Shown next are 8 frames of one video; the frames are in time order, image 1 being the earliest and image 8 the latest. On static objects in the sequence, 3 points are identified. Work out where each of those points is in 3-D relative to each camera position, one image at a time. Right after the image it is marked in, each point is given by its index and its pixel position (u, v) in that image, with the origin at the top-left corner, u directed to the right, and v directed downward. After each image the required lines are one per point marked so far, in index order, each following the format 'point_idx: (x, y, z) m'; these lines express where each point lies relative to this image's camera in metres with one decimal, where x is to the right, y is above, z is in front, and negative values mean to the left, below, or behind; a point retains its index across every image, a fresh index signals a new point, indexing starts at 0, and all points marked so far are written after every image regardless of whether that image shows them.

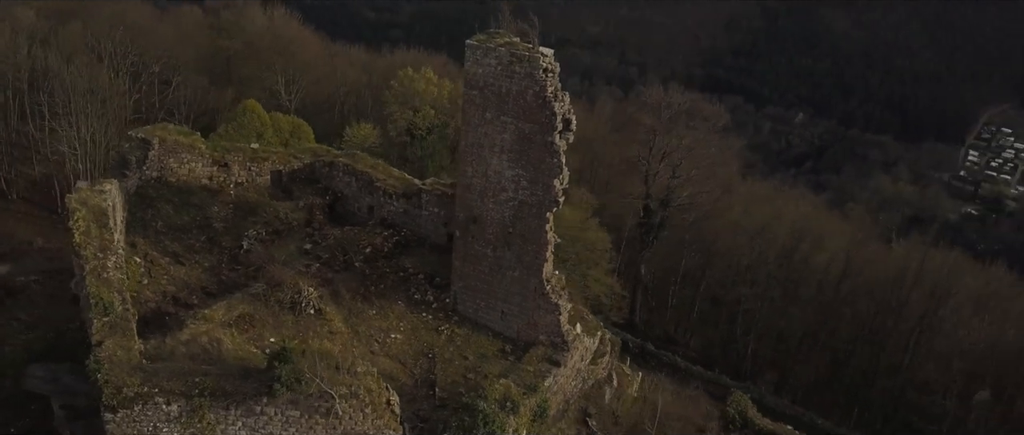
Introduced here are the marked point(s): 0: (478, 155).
0: (-0.4, +0.7, +11.0) m
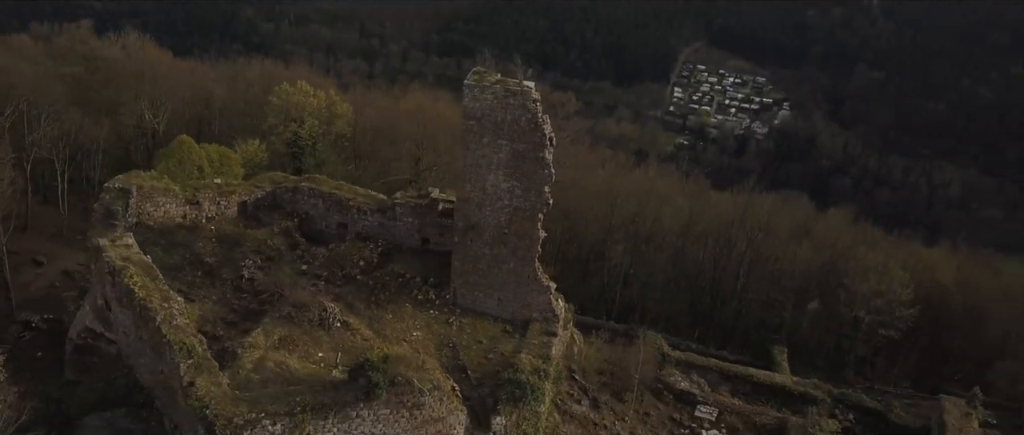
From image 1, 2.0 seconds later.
0: (-0.5, +0.6, +13.2) m
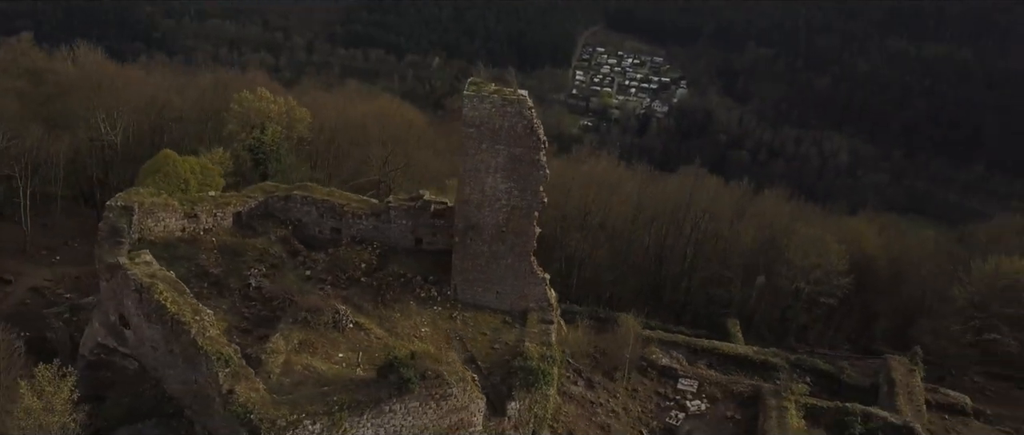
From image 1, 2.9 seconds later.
0: (-0.5, +0.6, +14.1) m
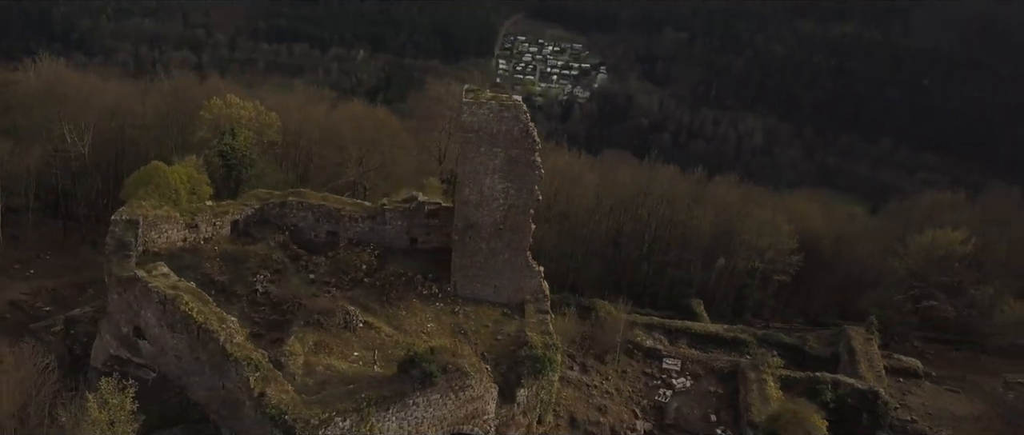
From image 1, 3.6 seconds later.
0: (-0.6, +0.6, +14.8) m
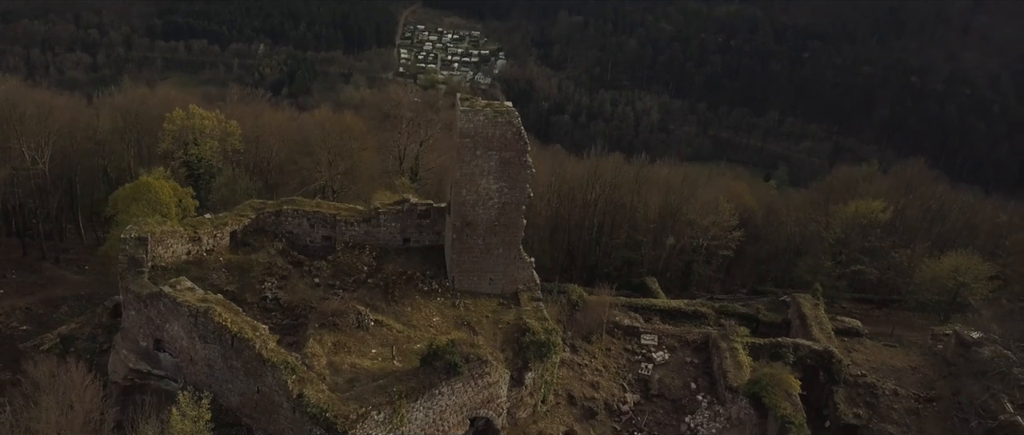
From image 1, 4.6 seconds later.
0: (-0.7, +0.6, +15.8) m
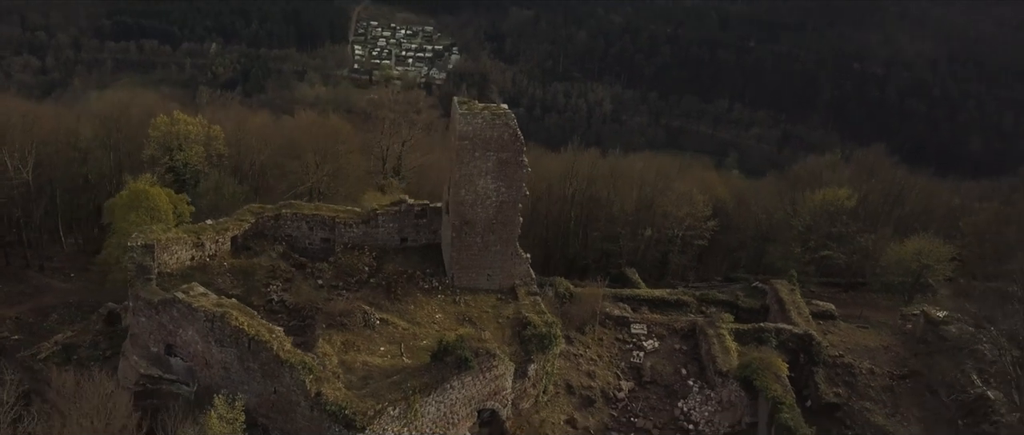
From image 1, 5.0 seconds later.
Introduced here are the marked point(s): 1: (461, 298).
0: (-0.8, +0.6, +16.3) m
1: (-0.9, -1.4, +17.0) m
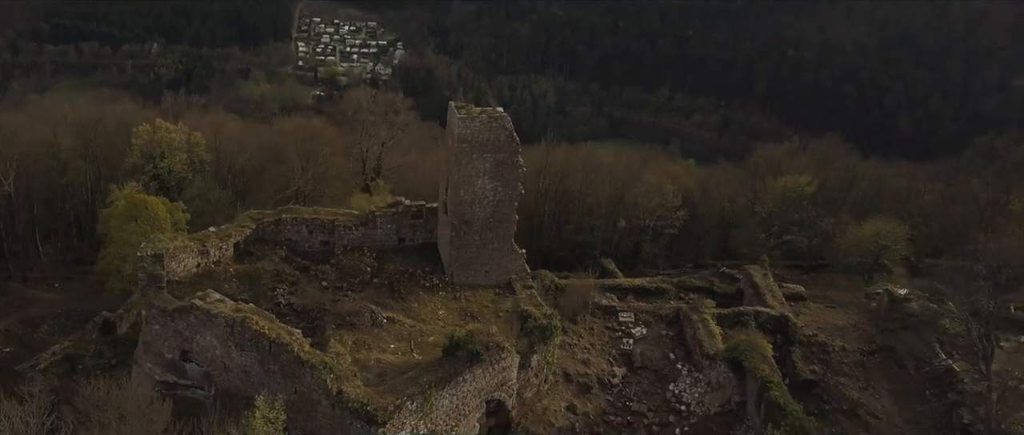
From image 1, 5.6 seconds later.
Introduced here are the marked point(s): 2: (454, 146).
0: (-0.8, +0.6, +17.0) m
1: (-0.9, -1.4, +17.6) m
2: (-1.0, +1.3, +16.6) m
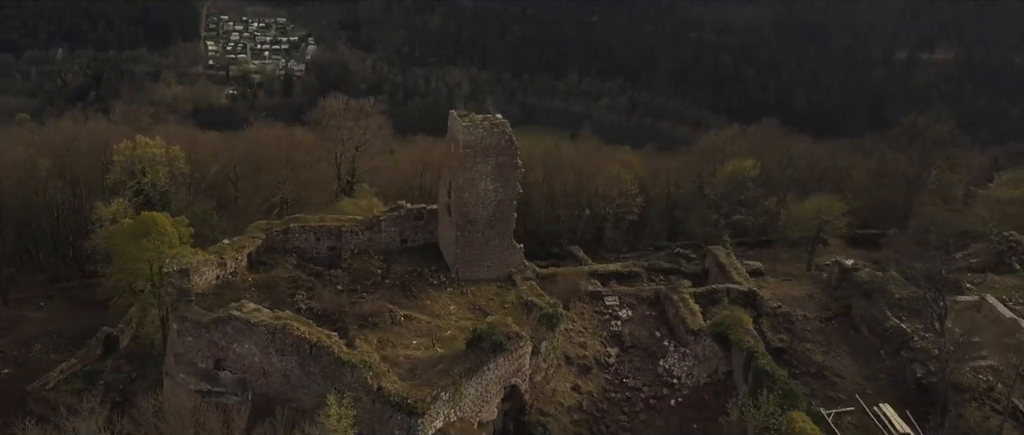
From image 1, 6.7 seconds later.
0: (-0.8, +0.6, +18.0) m
1: (-0.9, -1.4, +18.7) m
2: (-1.0, +1.2, +17.6) m
